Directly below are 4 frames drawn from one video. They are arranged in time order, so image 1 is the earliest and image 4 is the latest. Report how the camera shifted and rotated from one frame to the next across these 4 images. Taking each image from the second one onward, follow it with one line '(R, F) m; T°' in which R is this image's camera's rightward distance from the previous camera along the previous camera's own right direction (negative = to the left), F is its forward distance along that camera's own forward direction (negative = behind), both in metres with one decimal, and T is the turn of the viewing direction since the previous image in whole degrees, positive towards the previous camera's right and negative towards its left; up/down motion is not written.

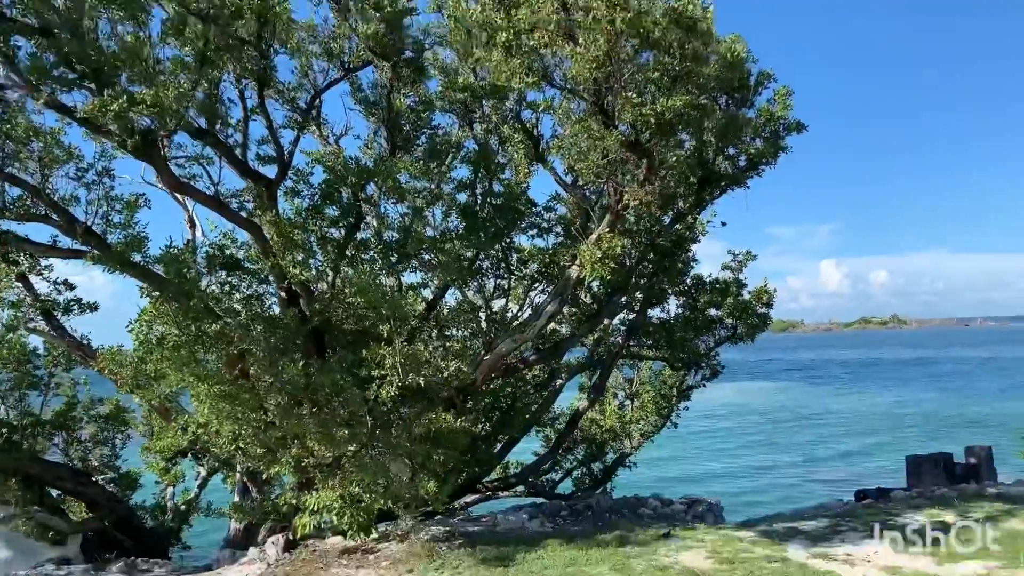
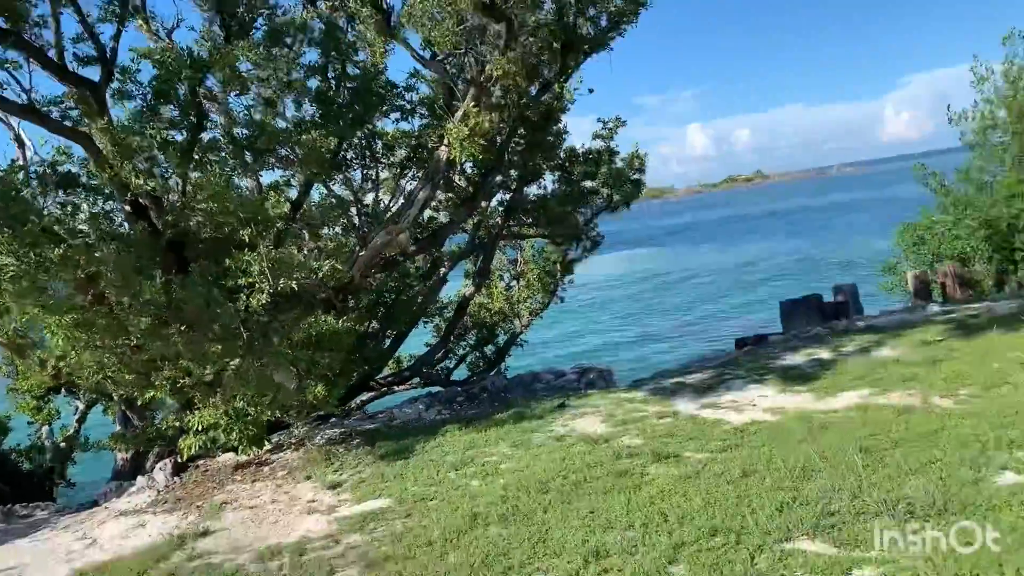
(+0.1, +0.3) m; +7°
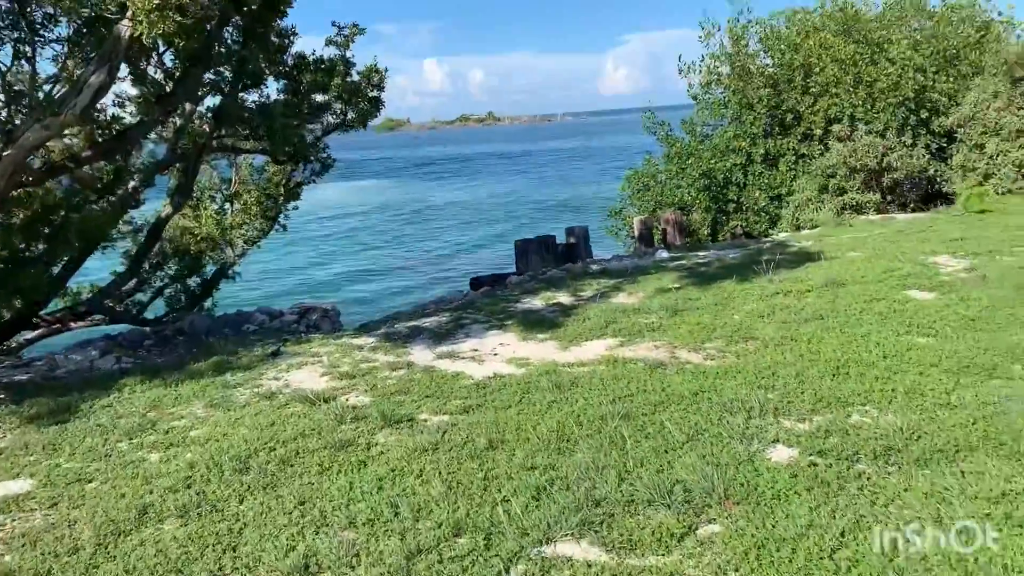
(+0.1, +1.2) m; +18°
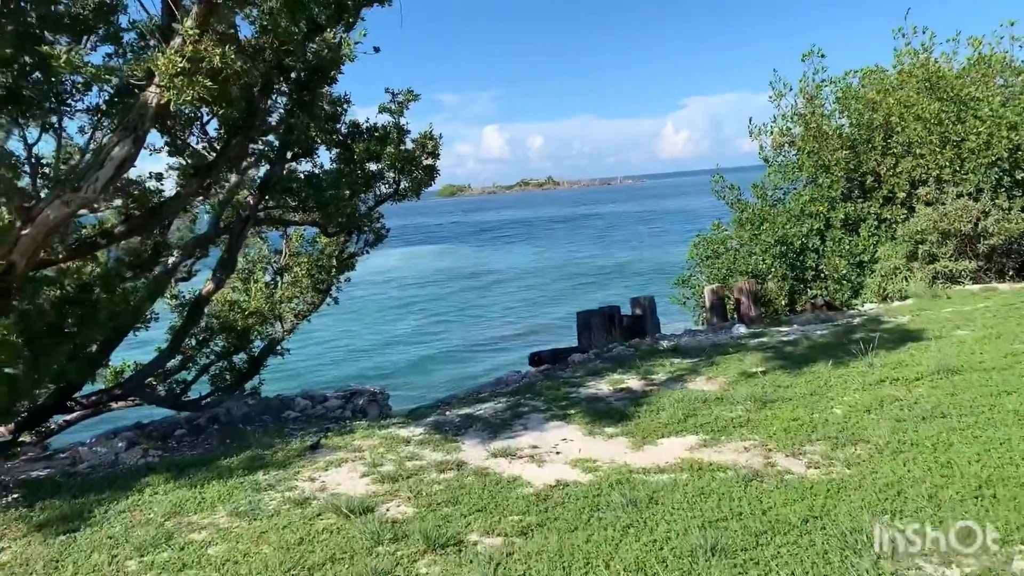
(0.0, +0.8) m; -4°
